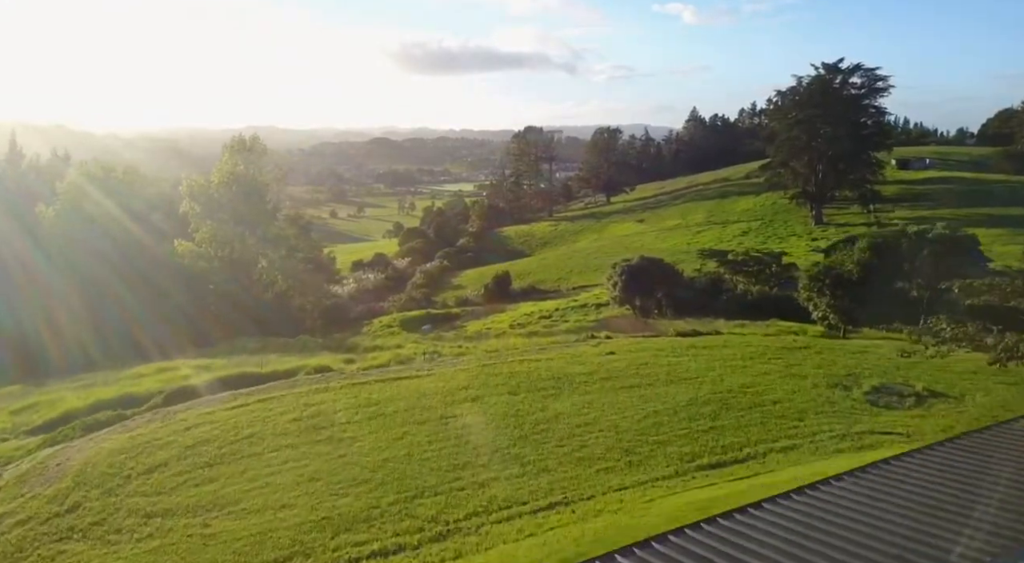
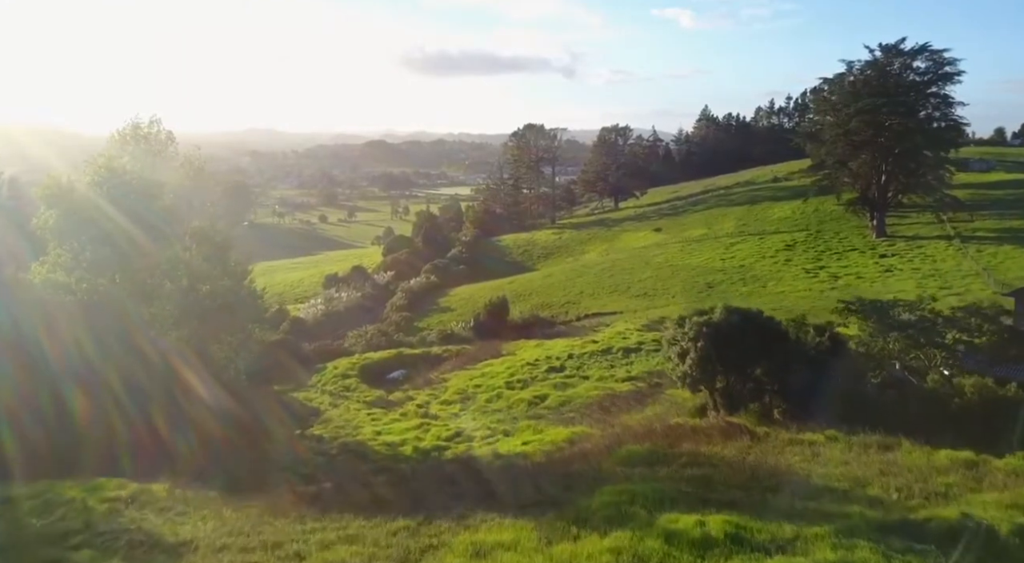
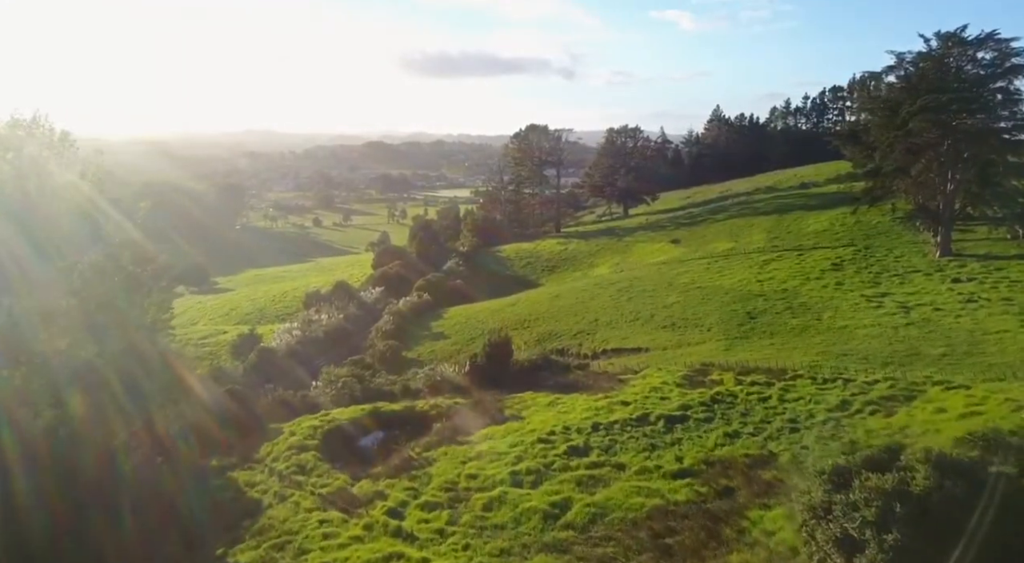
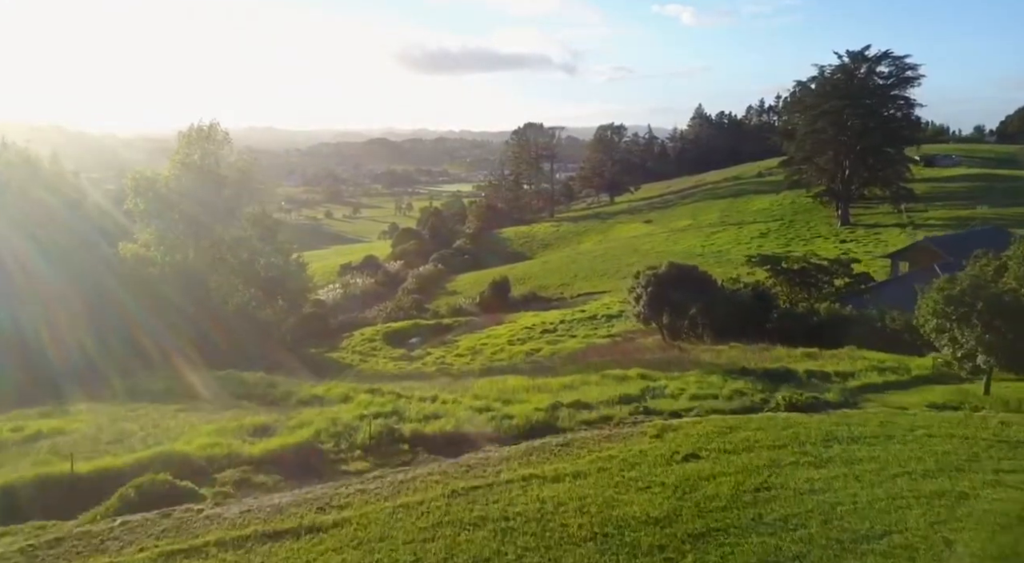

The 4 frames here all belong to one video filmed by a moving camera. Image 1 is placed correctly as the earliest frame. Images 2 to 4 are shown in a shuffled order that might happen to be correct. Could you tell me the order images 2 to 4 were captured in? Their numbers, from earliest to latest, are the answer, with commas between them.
4, 2, 3
